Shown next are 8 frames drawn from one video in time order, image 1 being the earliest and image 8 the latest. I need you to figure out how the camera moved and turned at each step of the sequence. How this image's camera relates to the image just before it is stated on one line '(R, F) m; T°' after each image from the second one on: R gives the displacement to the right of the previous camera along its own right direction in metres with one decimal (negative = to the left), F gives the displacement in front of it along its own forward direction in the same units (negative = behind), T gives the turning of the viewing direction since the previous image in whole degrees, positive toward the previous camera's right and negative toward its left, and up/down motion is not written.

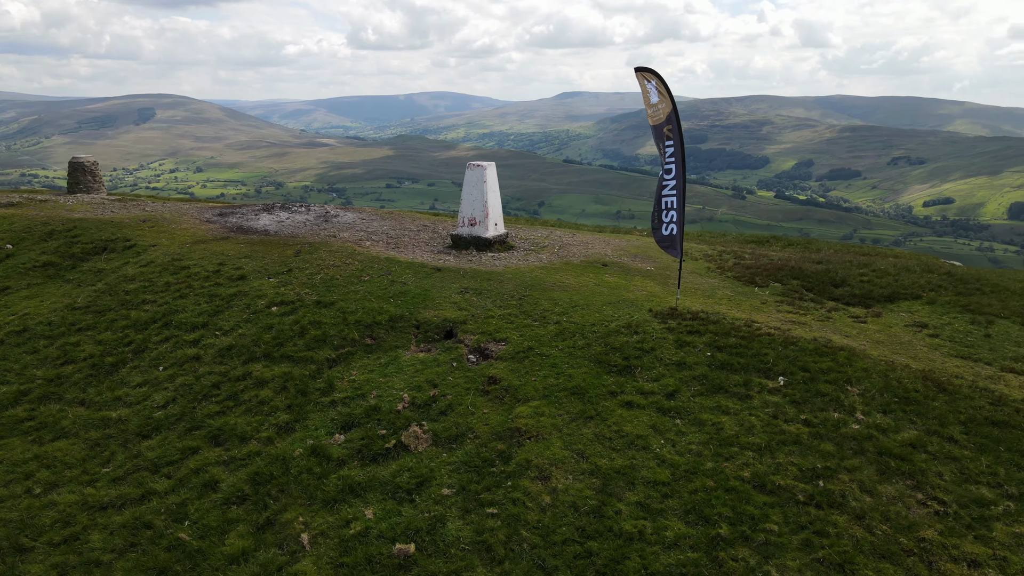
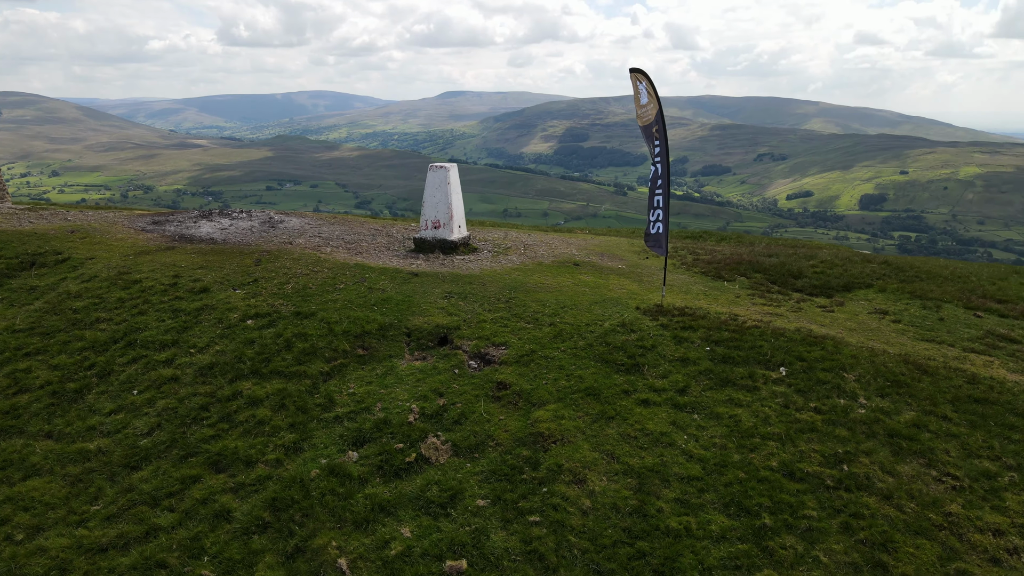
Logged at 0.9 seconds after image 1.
(-1.7, +0.3) m; +8°
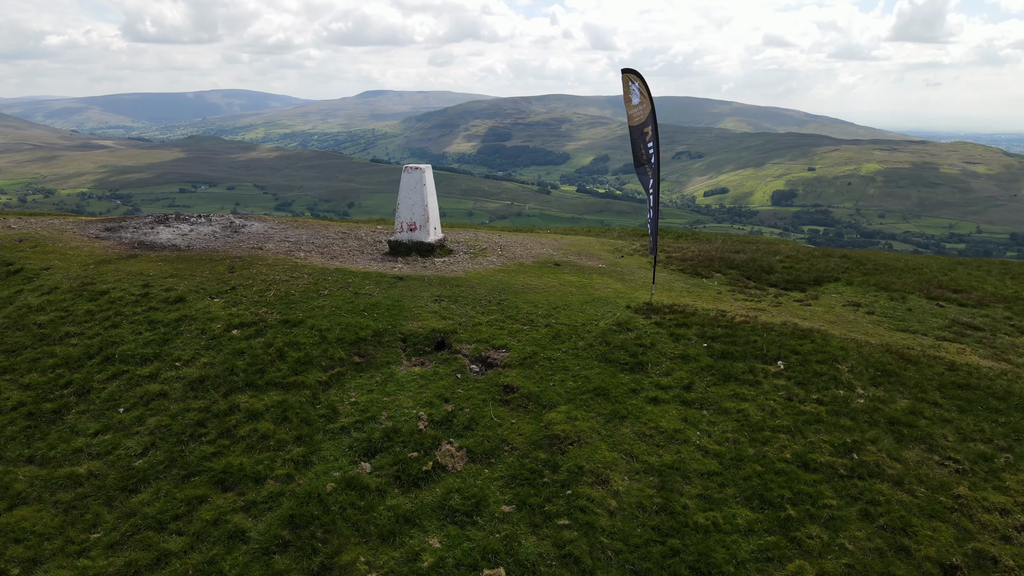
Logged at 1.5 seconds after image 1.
(-1.2, +0.2) m; +6°
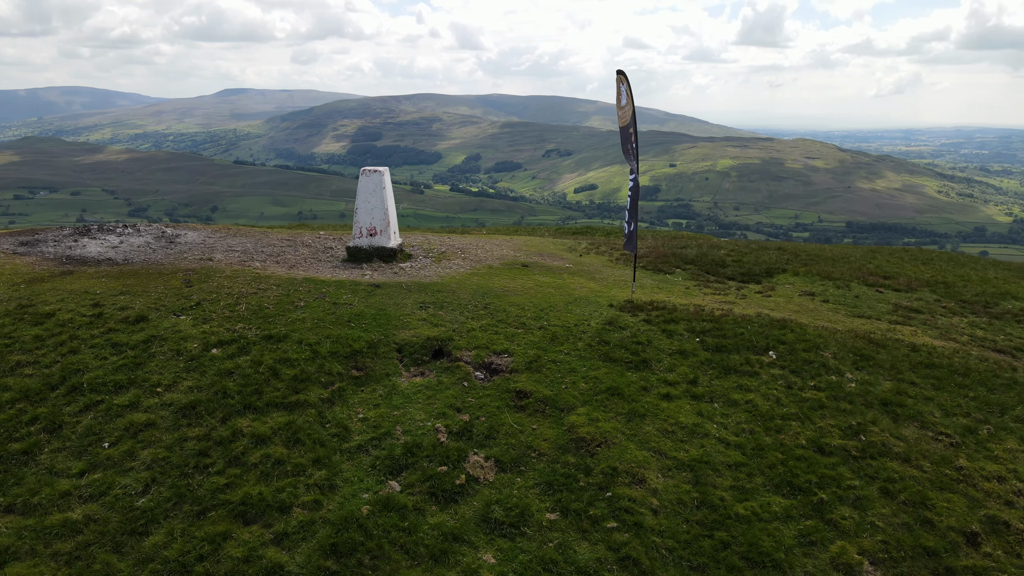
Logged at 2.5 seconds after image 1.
(-1.9, +0.3) m; +9°
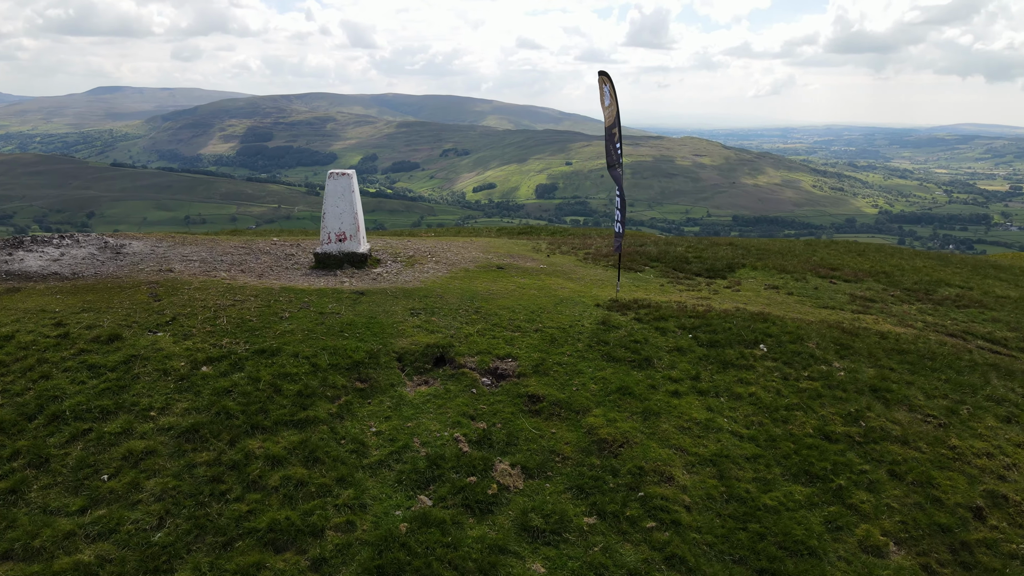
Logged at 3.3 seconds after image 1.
(-1.5, +0.3) m; +7°
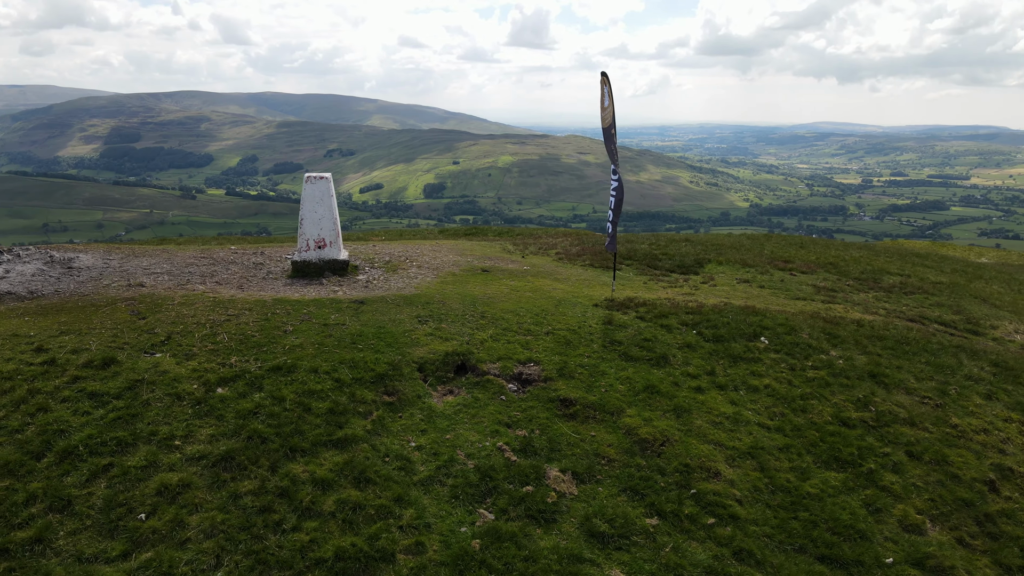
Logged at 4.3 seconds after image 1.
(-1.9, +0.3) m; +8°
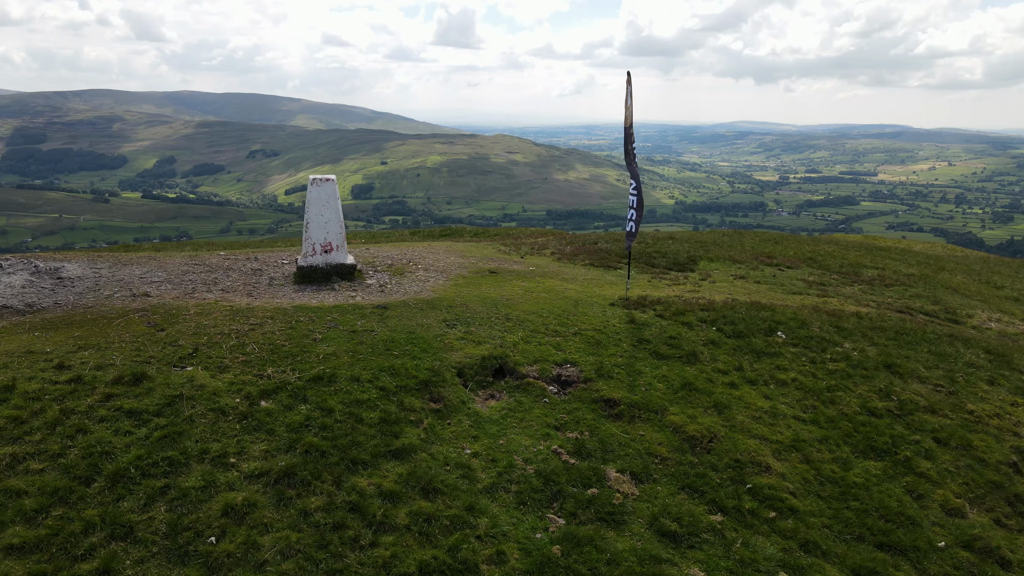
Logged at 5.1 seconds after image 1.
(-1.6, +0.2) m; +5°
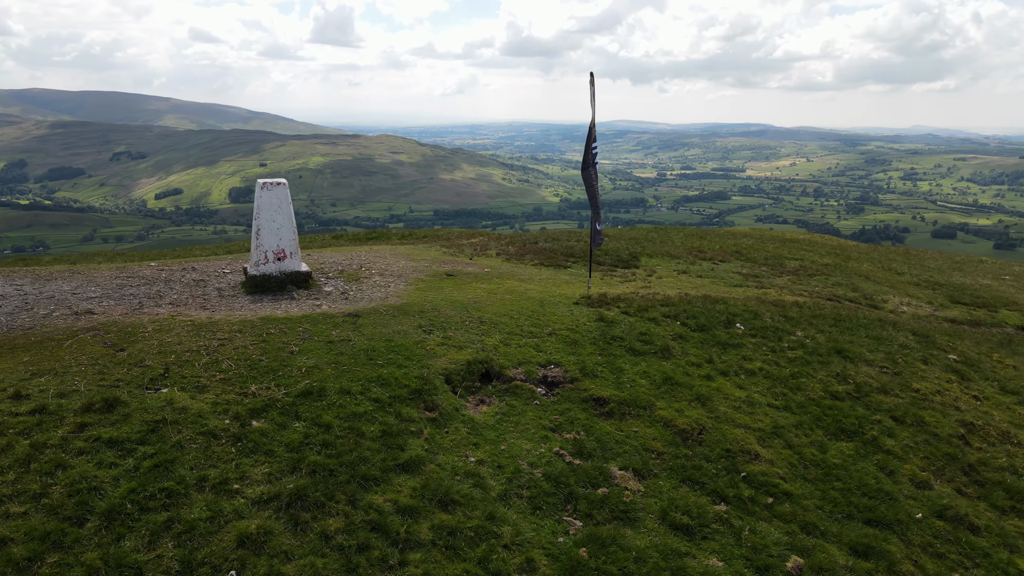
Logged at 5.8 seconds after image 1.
(-1.4, +0.2) m; +8°
